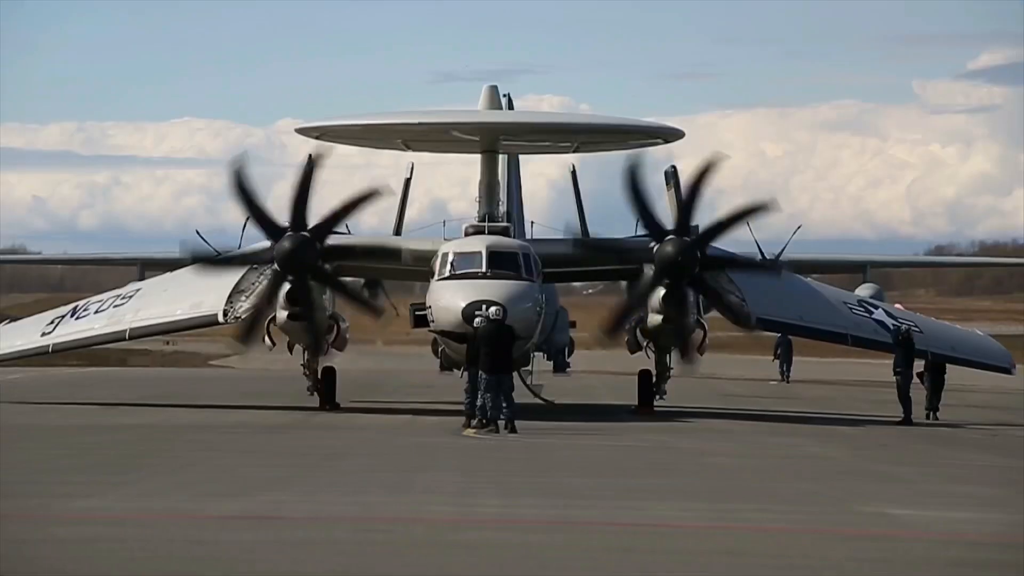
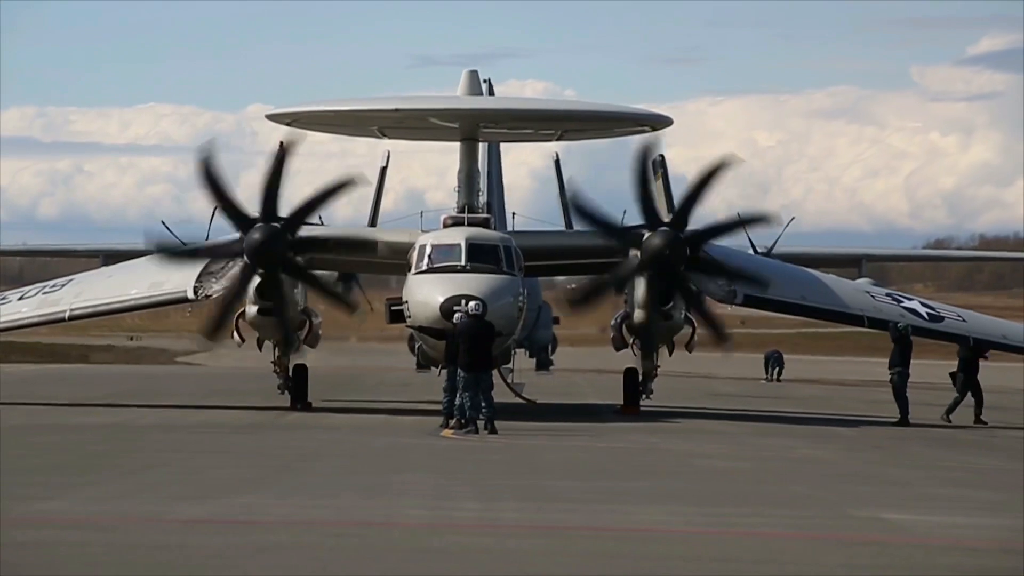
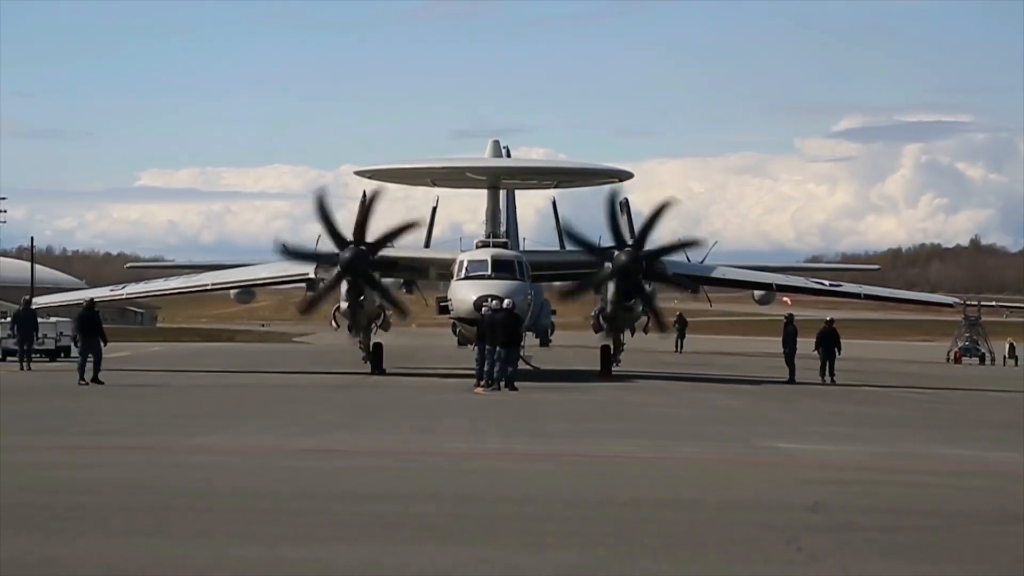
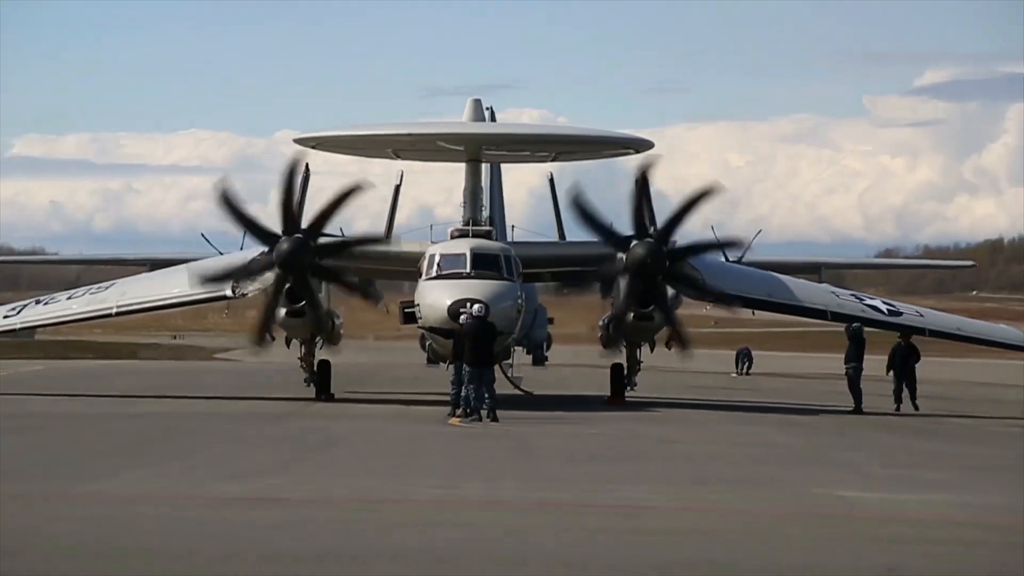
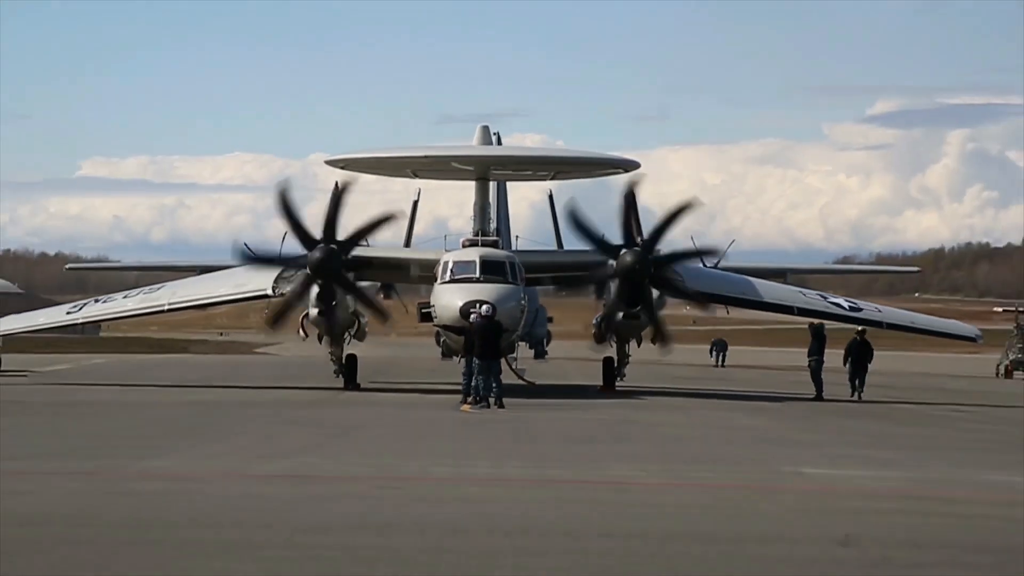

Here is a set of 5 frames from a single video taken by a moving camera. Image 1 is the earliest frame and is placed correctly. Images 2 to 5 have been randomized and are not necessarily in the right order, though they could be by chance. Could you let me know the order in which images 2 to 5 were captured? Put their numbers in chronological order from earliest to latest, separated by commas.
2, 4, 5, 3
